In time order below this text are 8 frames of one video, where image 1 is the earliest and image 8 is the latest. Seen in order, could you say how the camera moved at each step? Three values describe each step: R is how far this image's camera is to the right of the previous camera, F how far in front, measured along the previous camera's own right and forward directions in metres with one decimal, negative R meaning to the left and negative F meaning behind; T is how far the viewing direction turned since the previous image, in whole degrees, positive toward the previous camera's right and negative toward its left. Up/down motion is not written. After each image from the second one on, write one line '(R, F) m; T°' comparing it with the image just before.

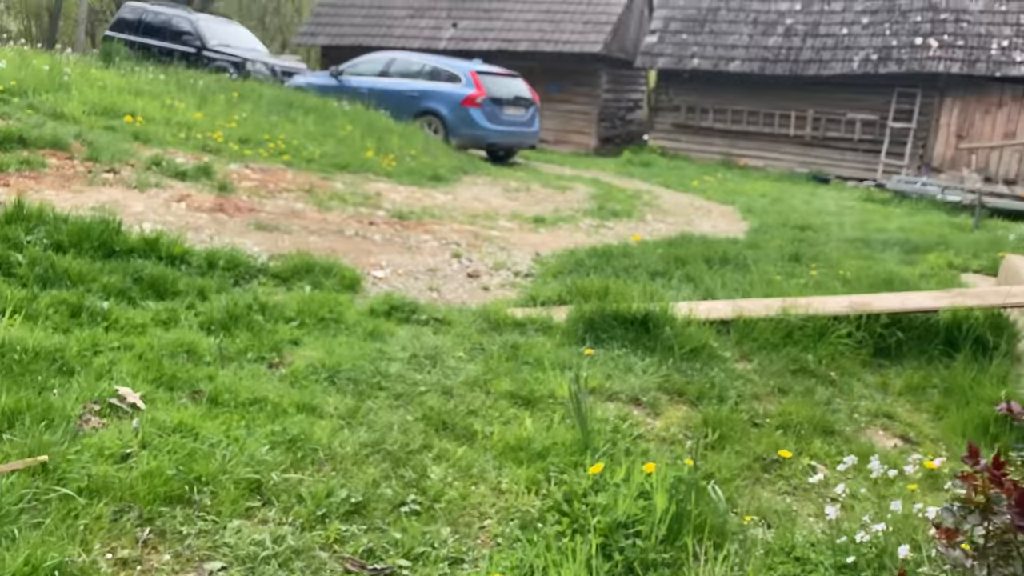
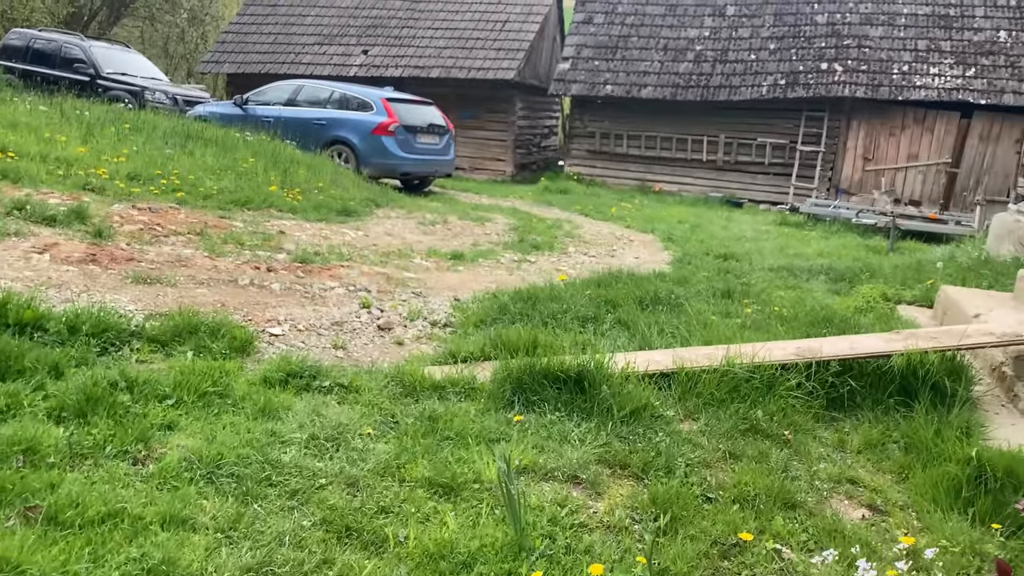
(0.0, +0.4) m; +5°
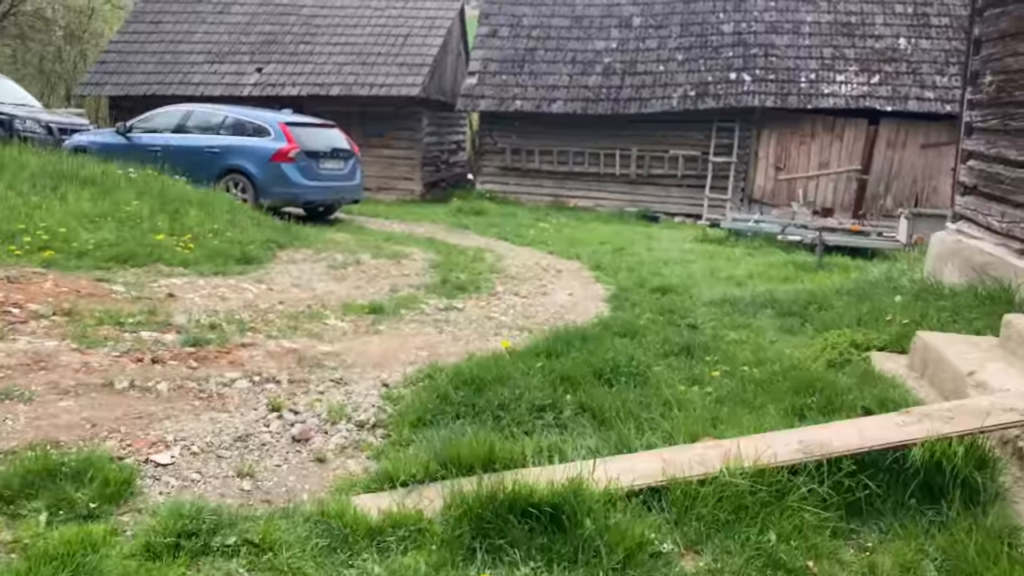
(-0.1, +0.6) m; +6°
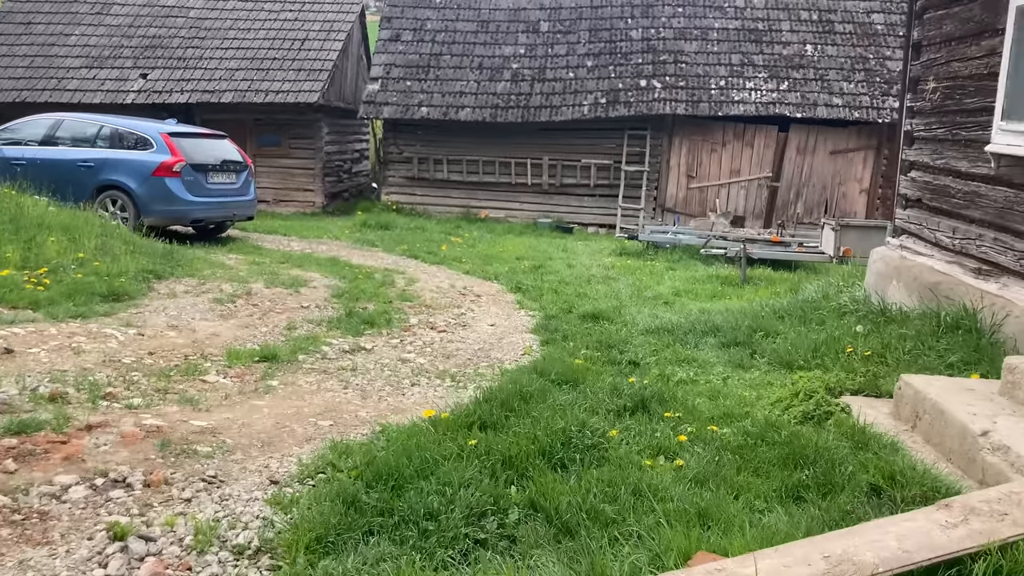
(-0.1, +0.8) m; +6°
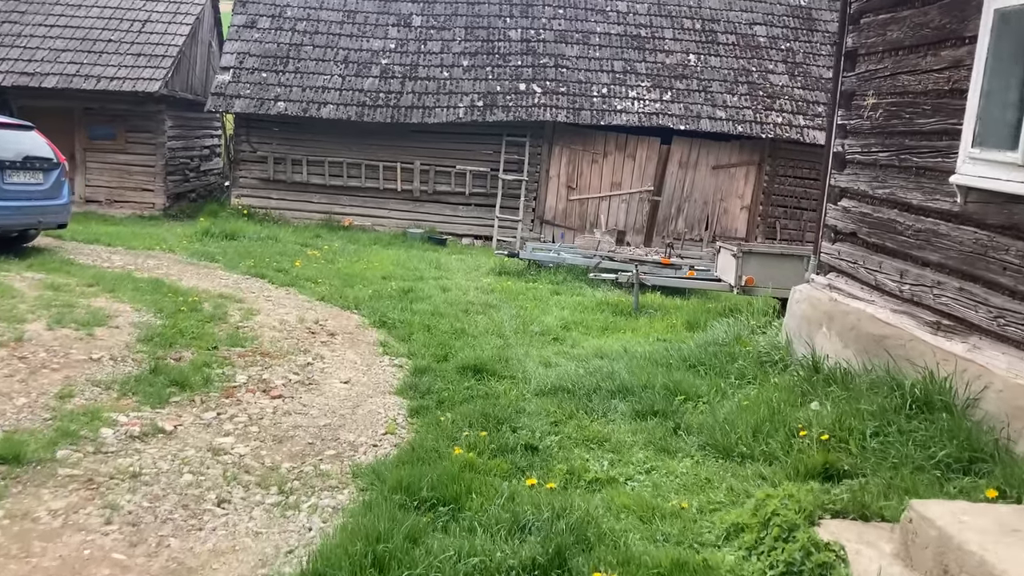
(0.0, +1.3) m; +8°
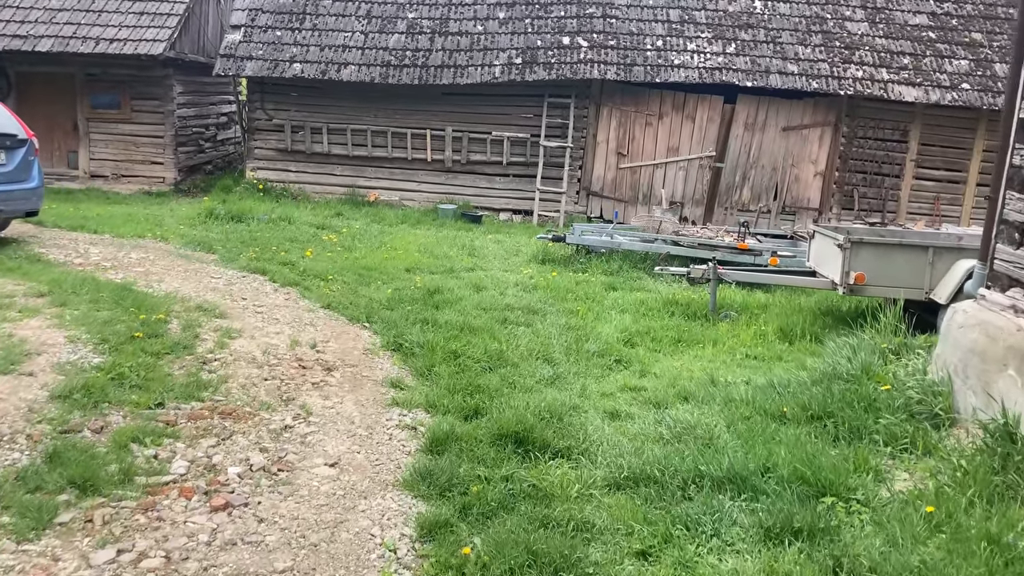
(-0.1, +1.7) m; -3°
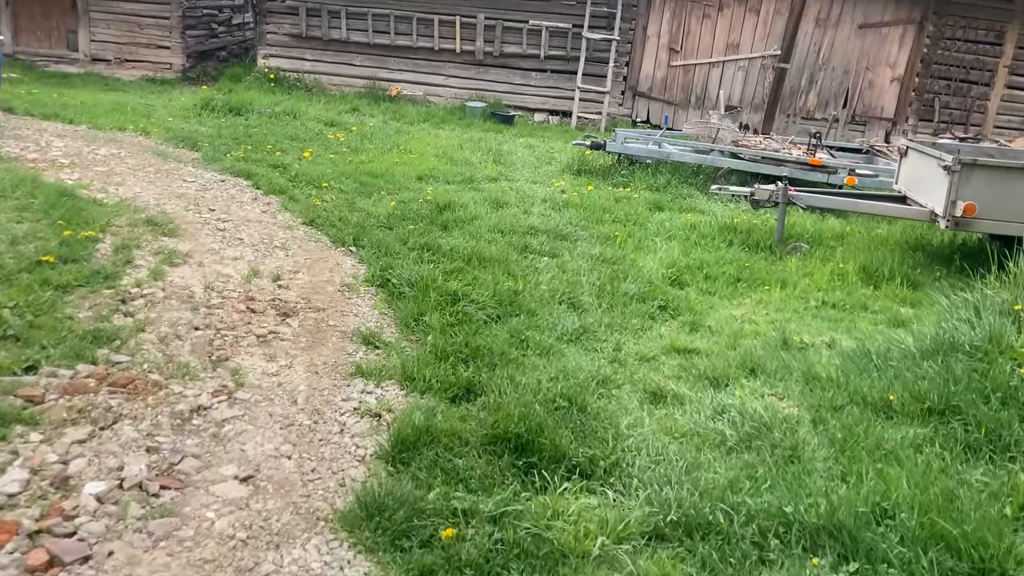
(+0.1, +1.3) m; -2°
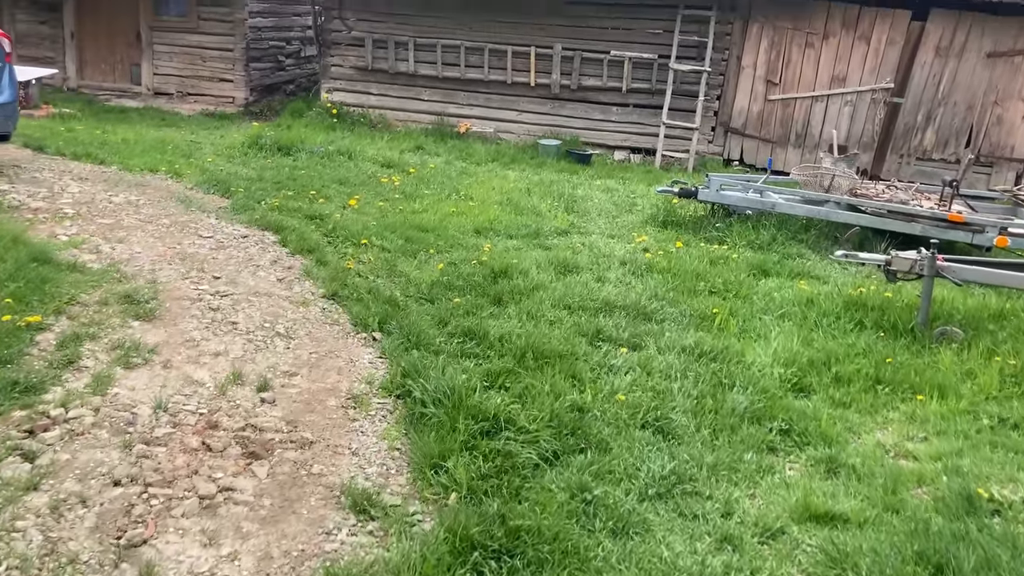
(0.0, +1.2) m; -5°
